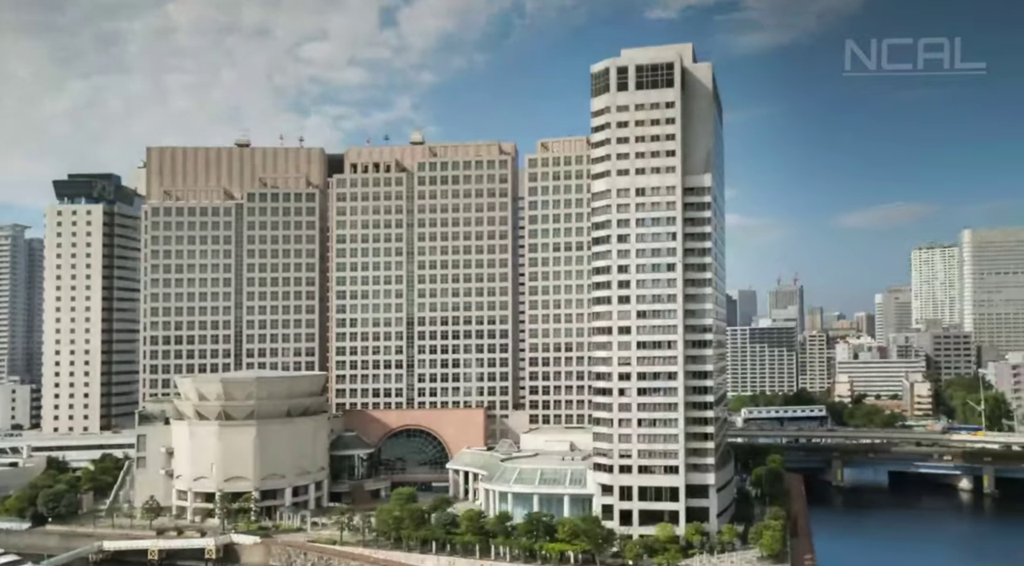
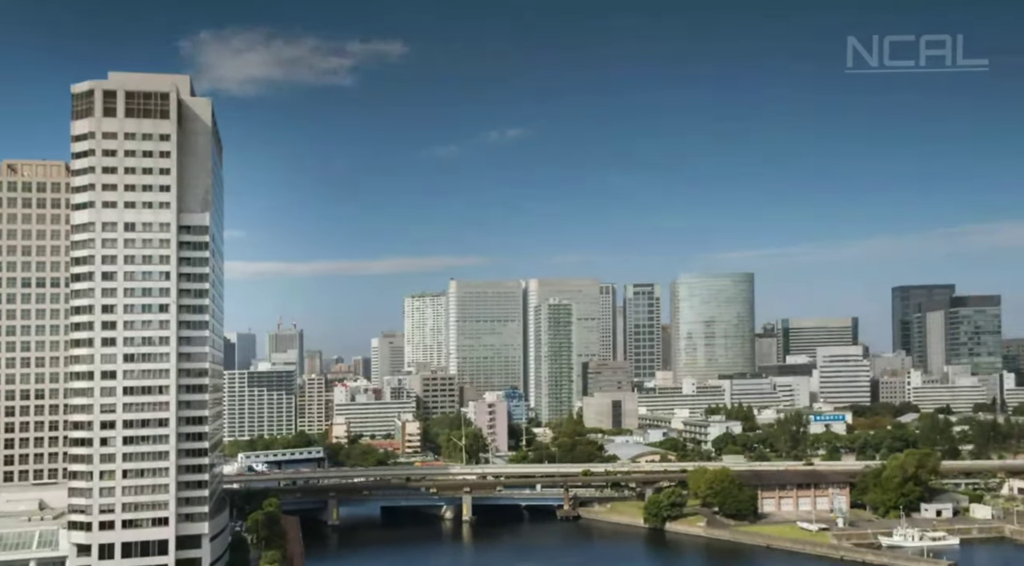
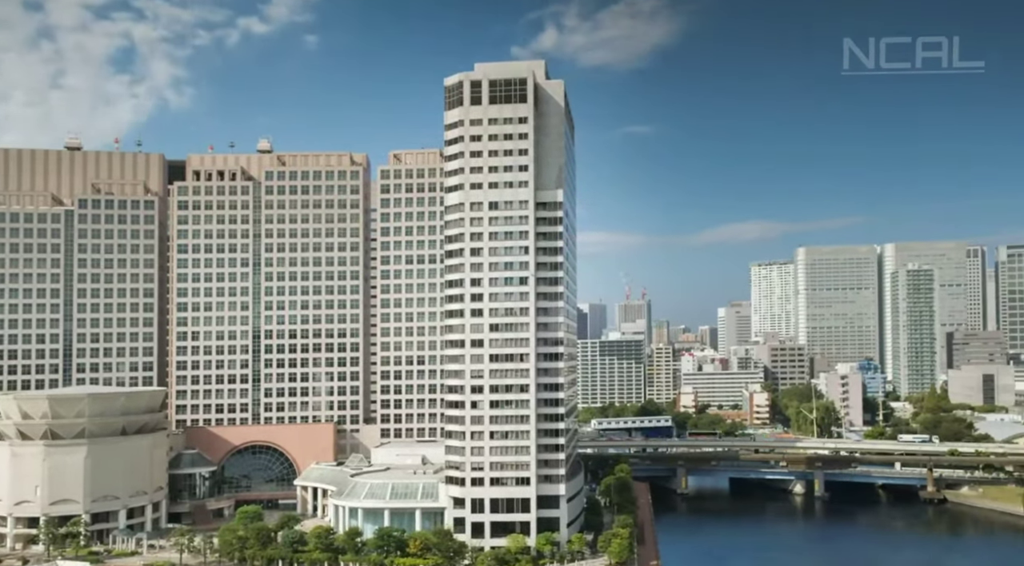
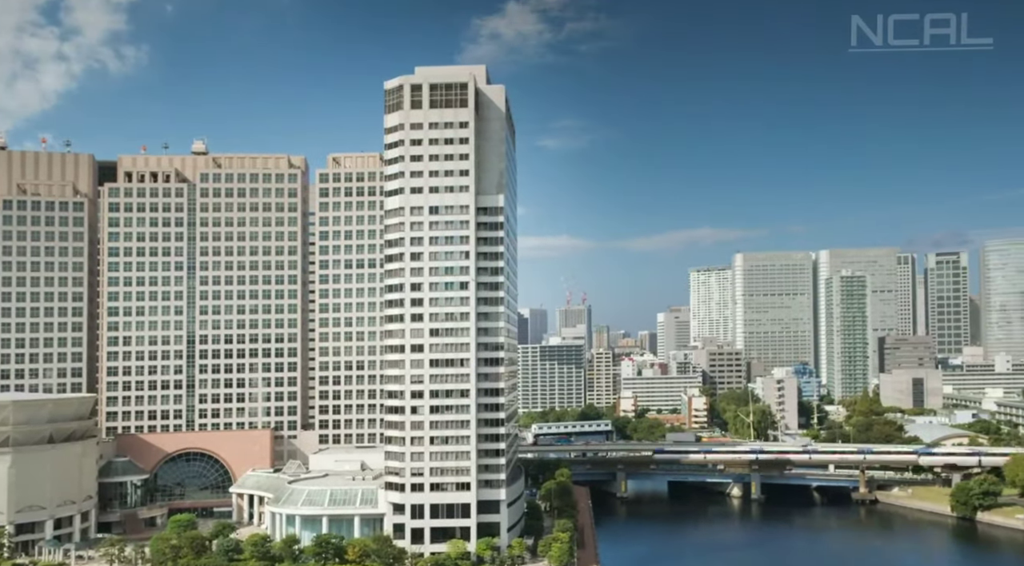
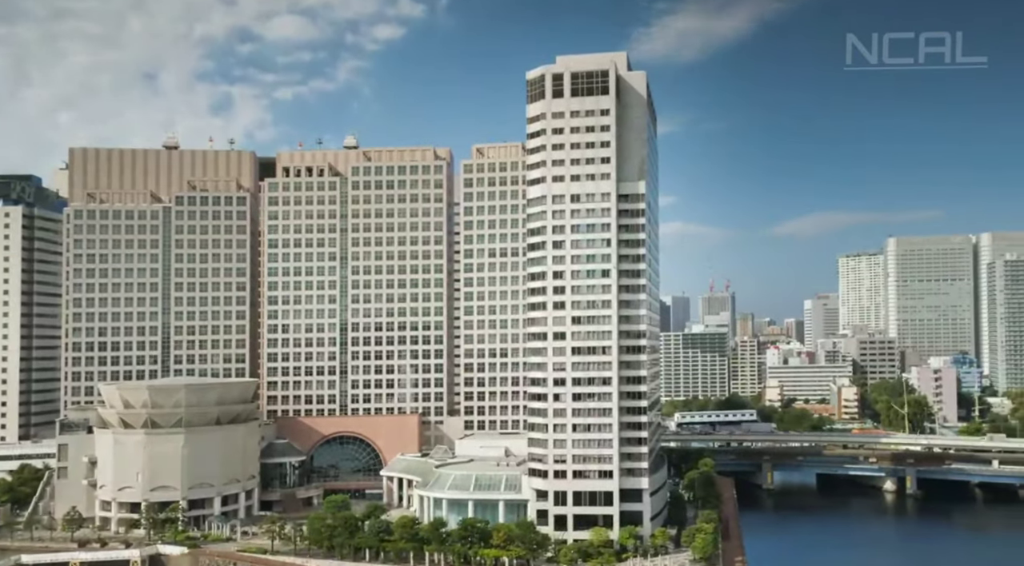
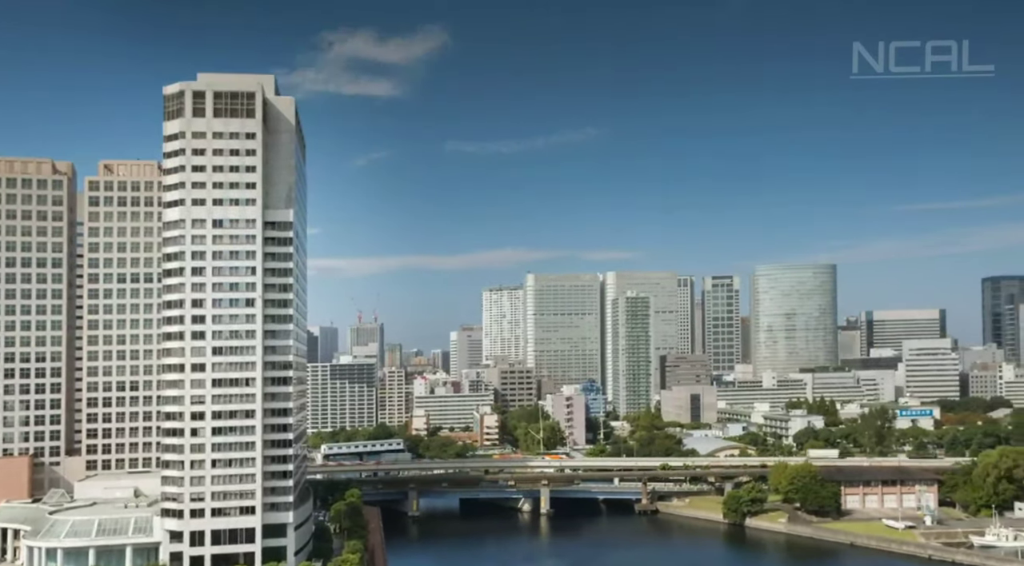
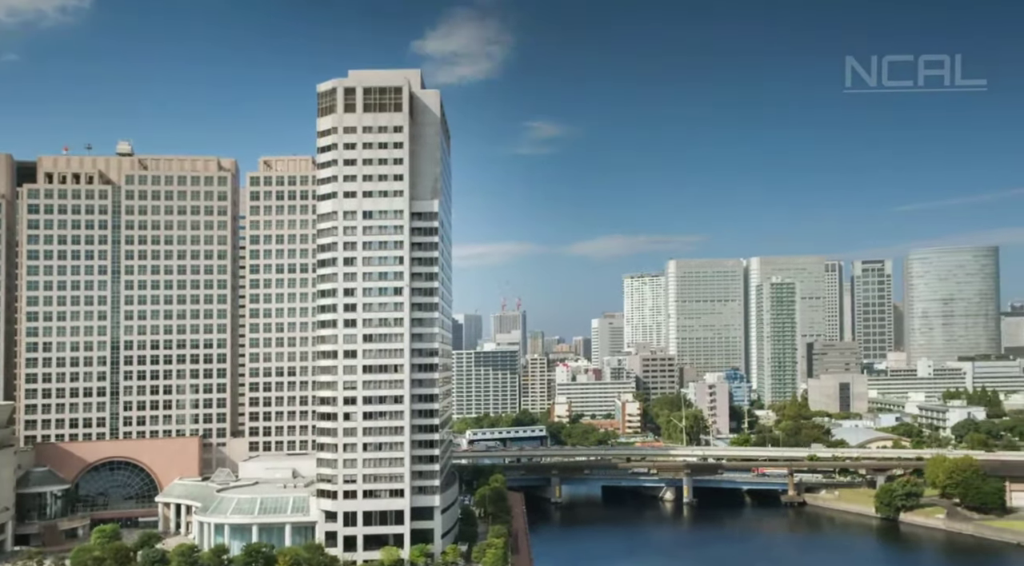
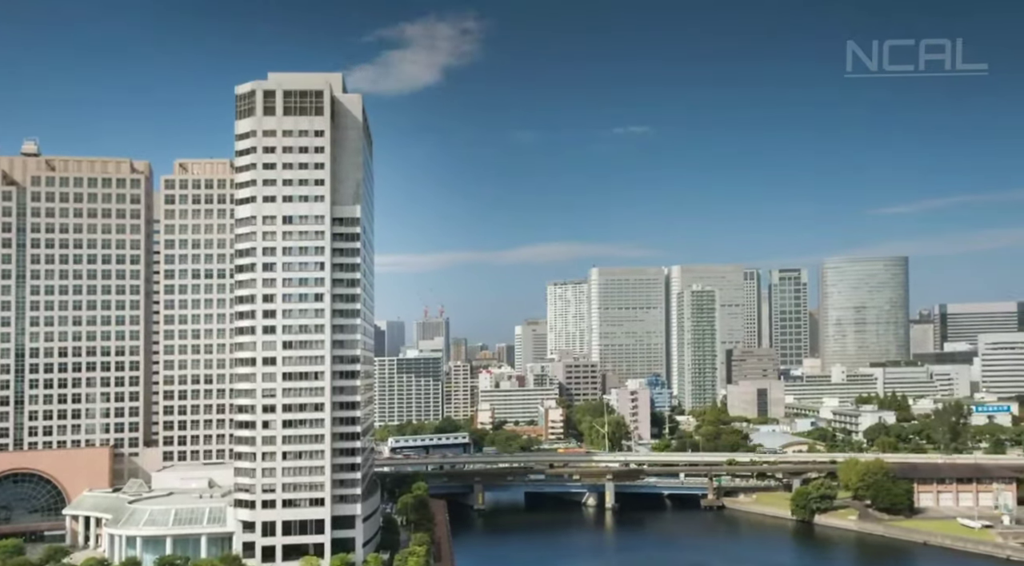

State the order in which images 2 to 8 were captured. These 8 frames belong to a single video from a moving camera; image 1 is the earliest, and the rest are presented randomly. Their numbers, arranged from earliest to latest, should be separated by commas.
5, 3, 4, 7, 8, 6, 2
